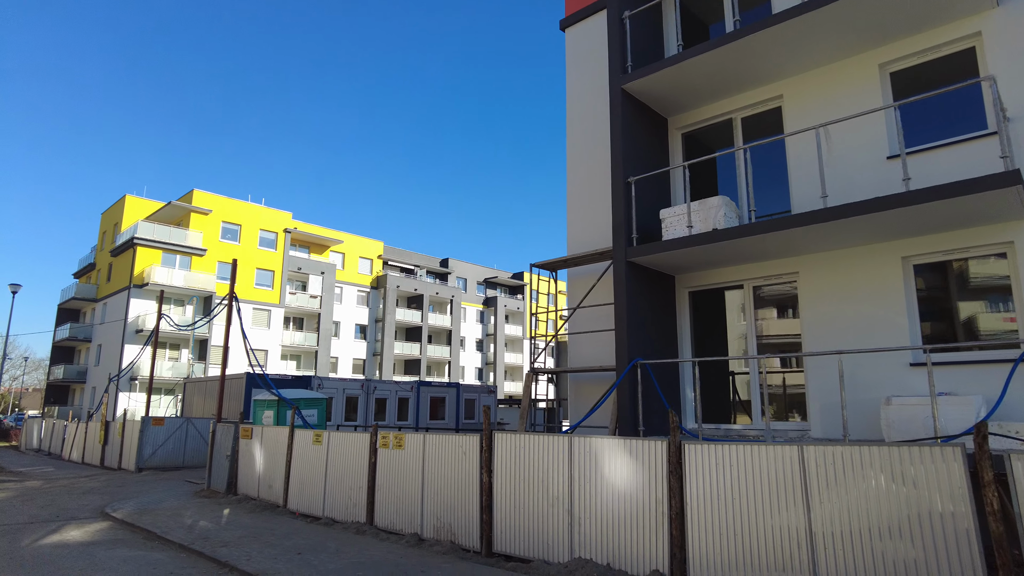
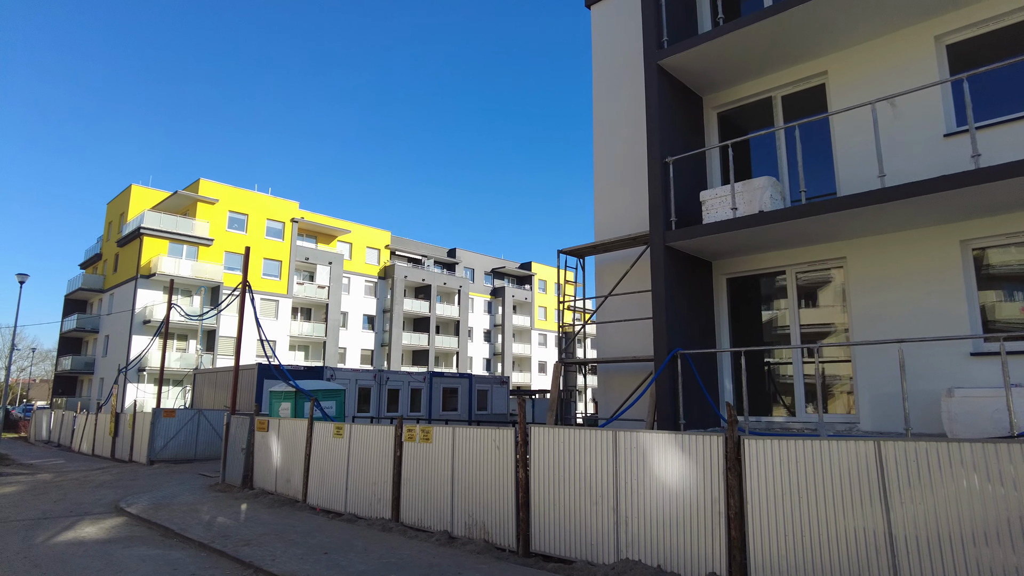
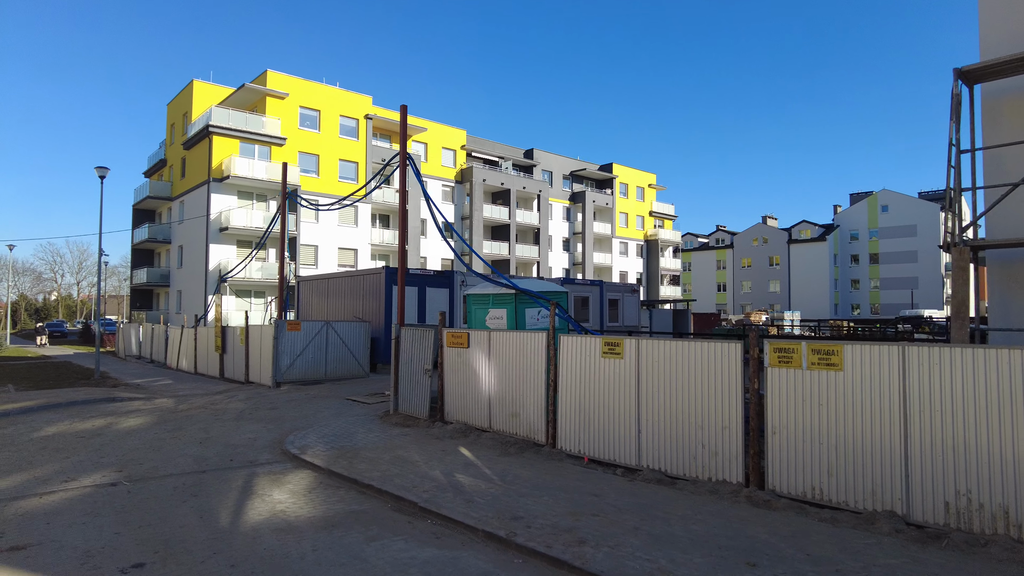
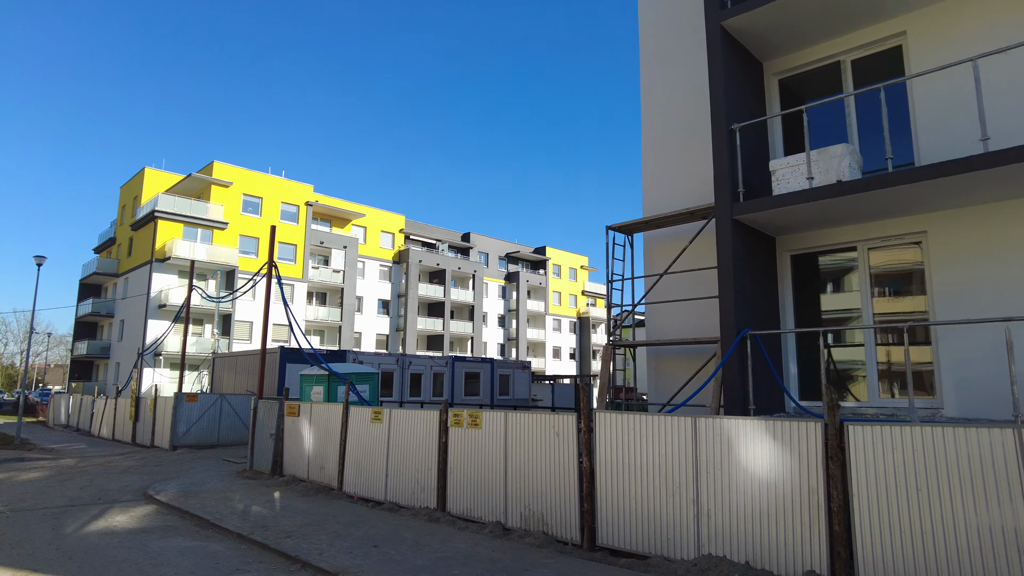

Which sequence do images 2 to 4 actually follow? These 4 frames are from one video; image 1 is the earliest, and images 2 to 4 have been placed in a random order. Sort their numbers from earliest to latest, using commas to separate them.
2, 4, 3
